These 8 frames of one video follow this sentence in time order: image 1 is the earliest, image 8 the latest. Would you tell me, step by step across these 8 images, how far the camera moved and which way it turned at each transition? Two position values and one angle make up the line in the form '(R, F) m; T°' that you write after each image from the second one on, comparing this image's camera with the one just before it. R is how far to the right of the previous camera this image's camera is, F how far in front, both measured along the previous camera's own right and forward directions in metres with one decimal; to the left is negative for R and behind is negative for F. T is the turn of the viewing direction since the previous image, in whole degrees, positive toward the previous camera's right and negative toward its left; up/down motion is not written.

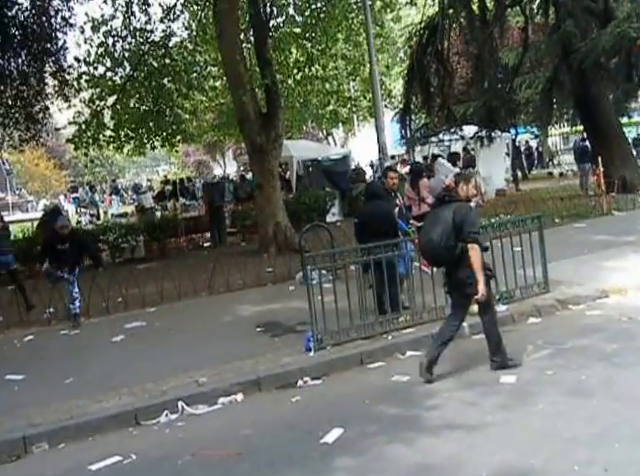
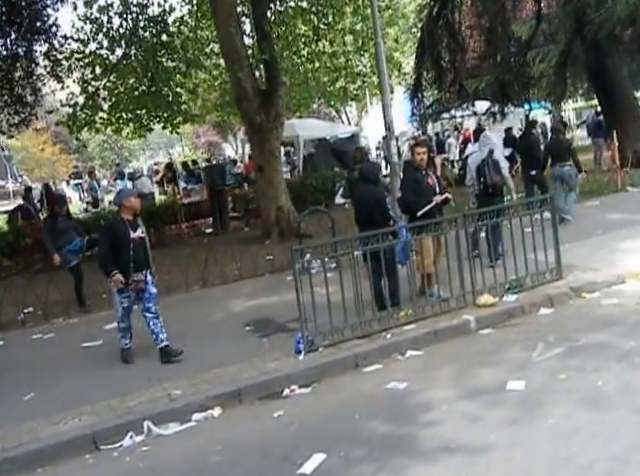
(+0.2, +0.7) m; -1°
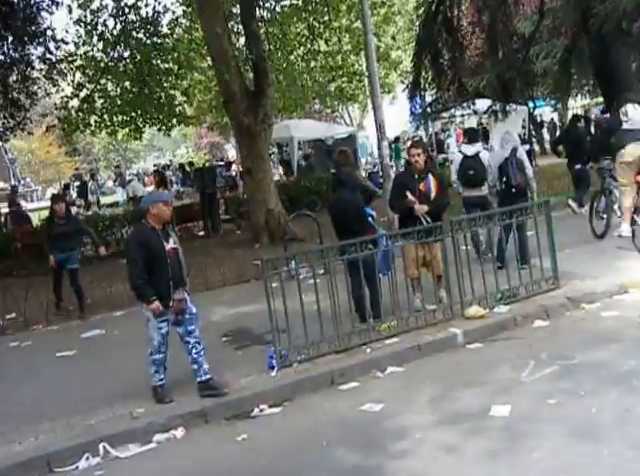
(+0.3, +0.5) m; 0°
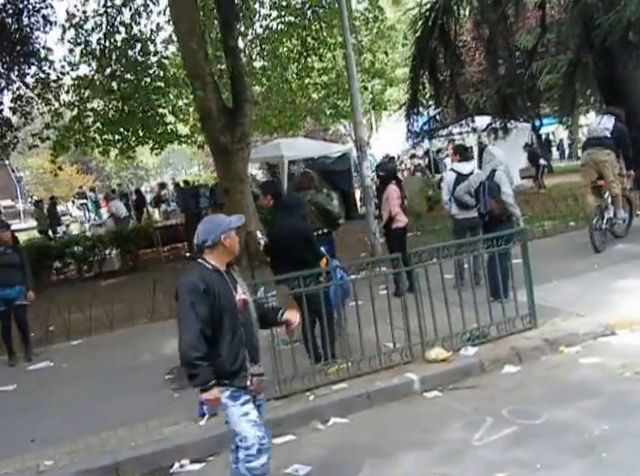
(+0.6, +0.7) m; -1°
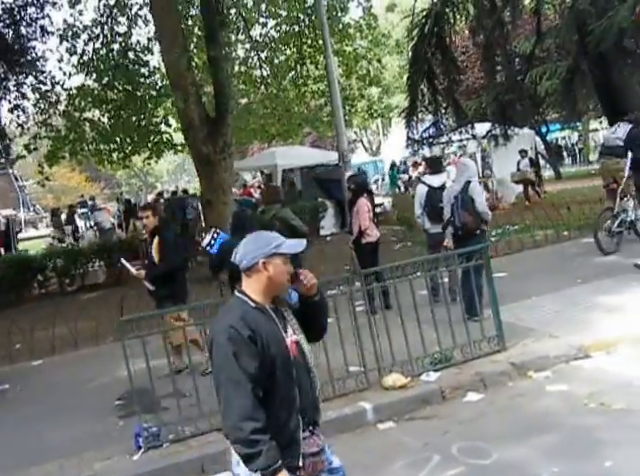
(+0.5, +0.4) m; -1°
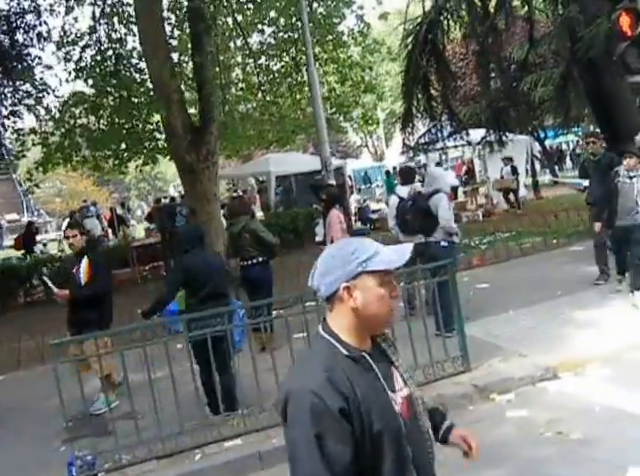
(+0.4, +0.3) m; -1°
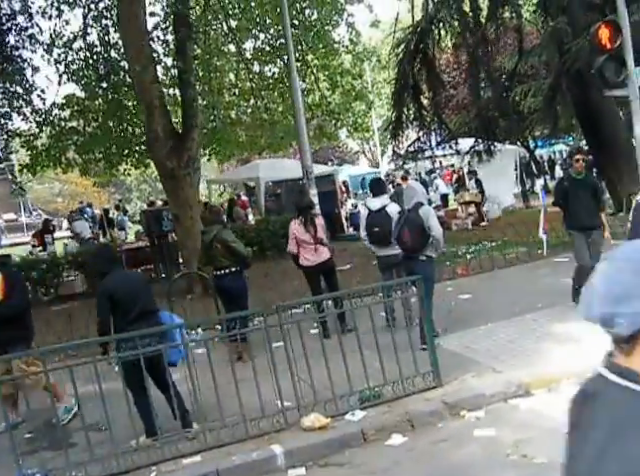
(+0.2, +0.1) m; 0°
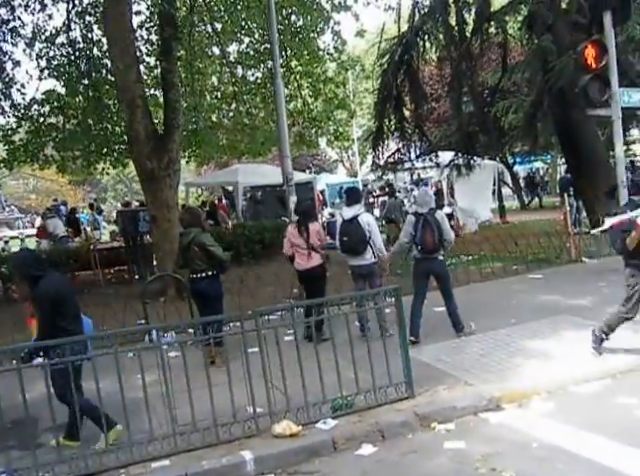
(0.0, 0.0) m; +2°
